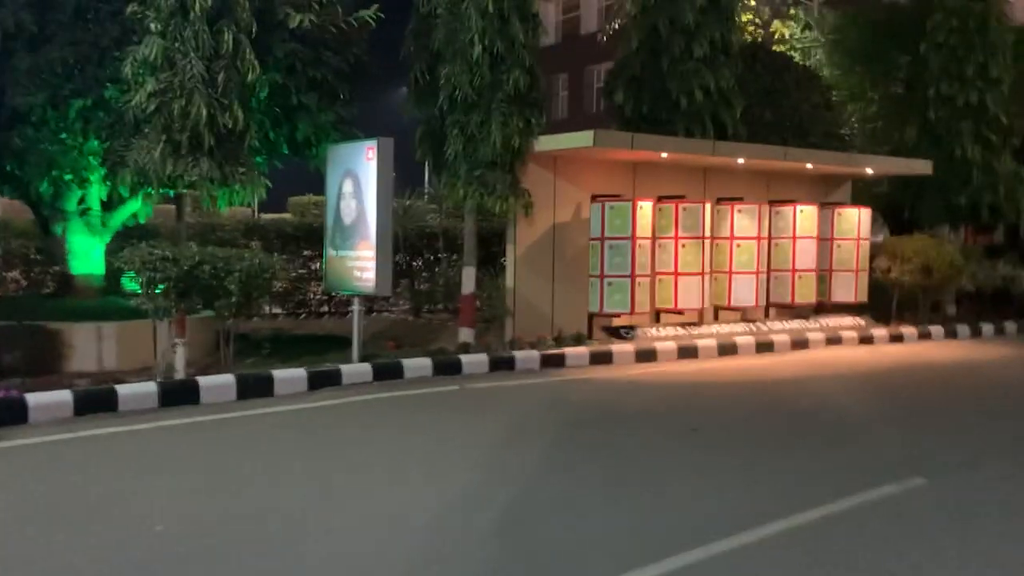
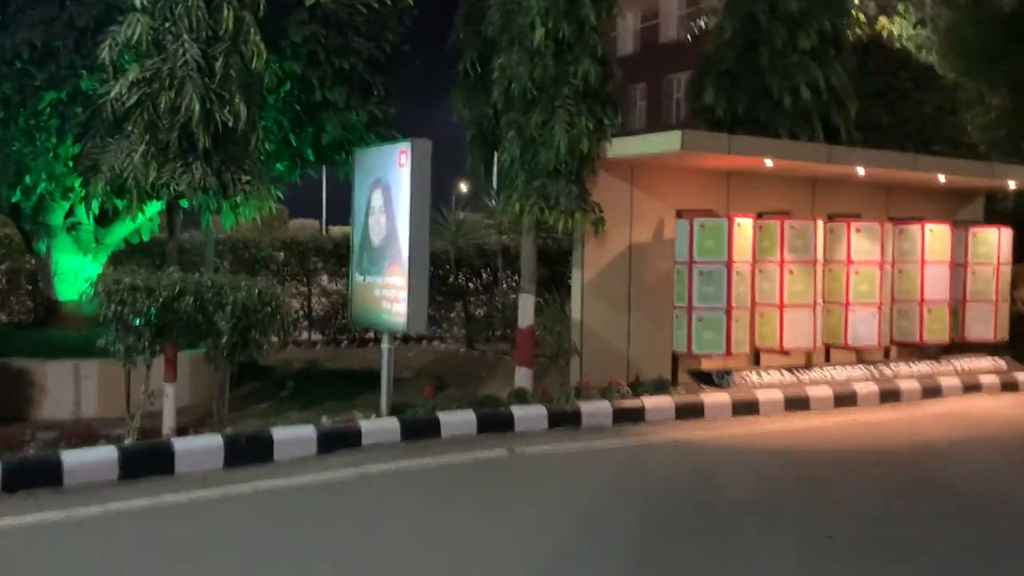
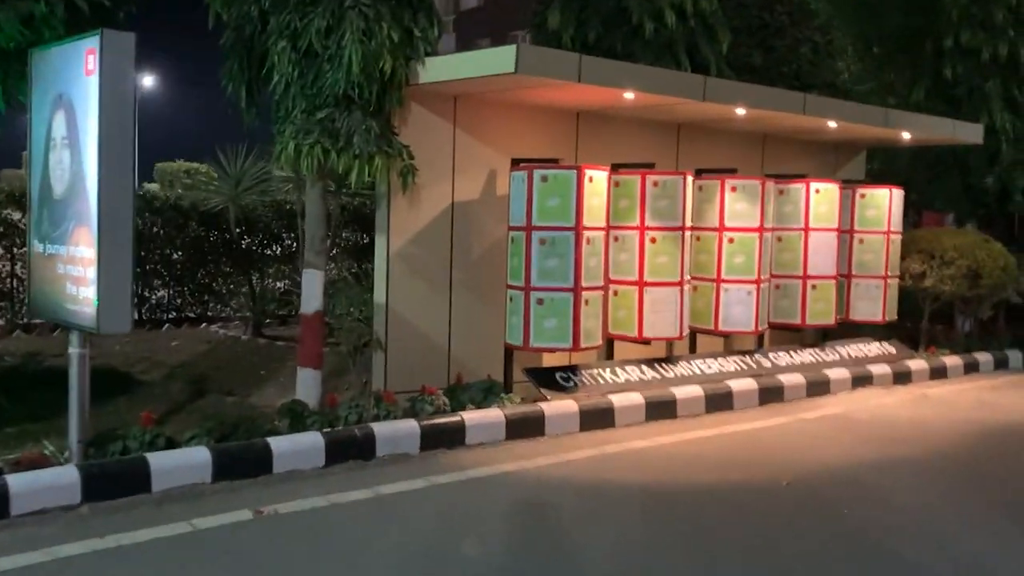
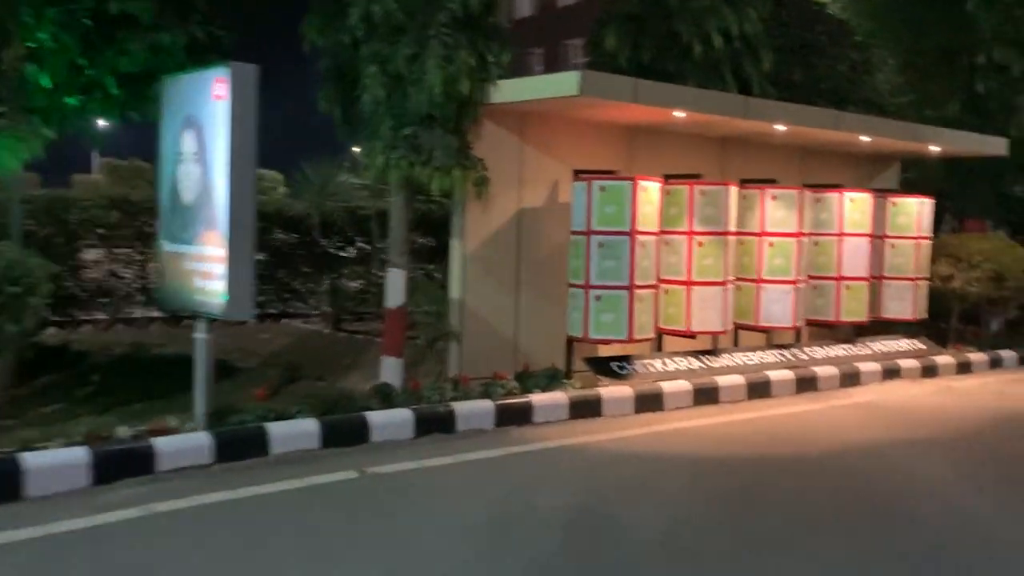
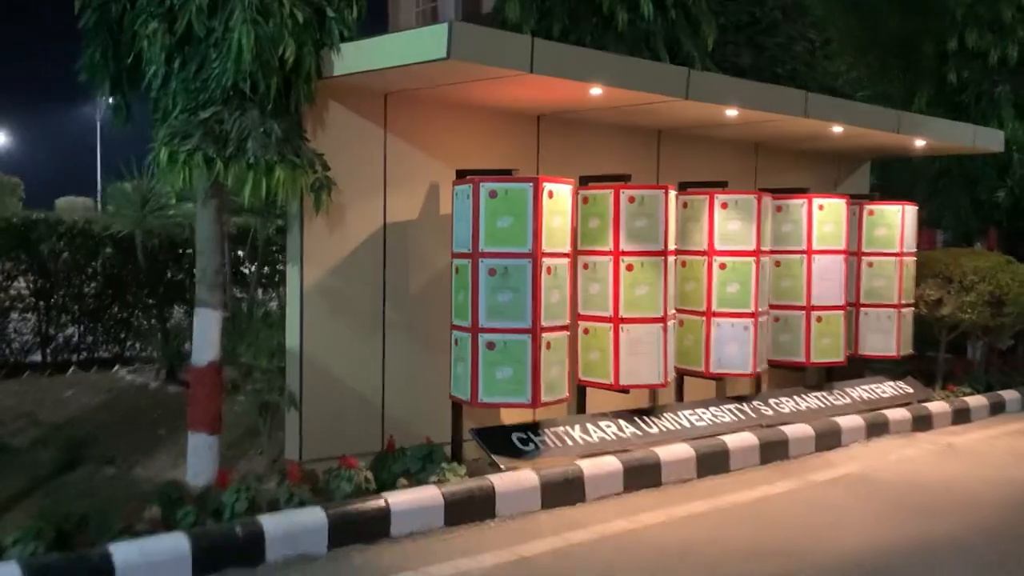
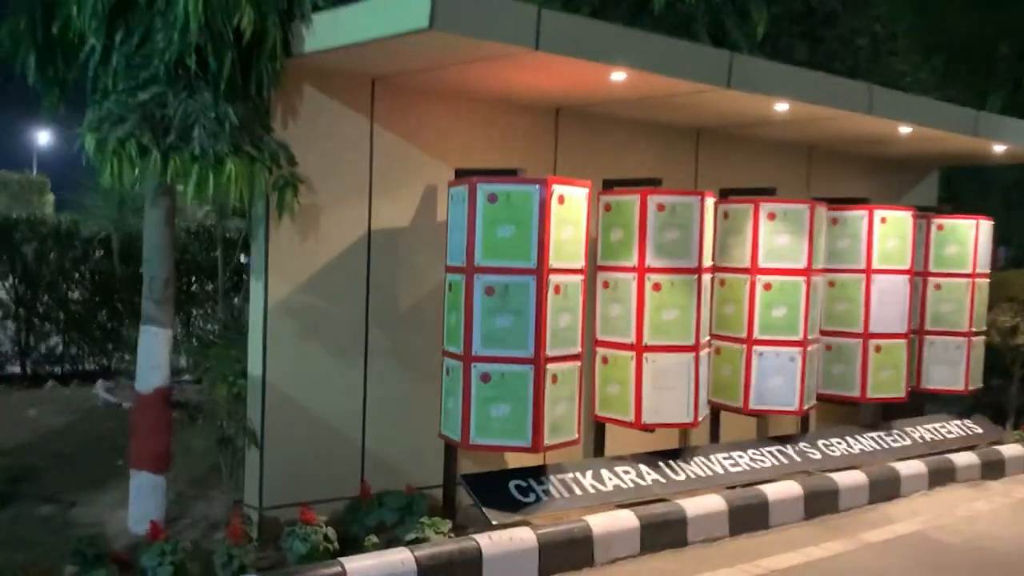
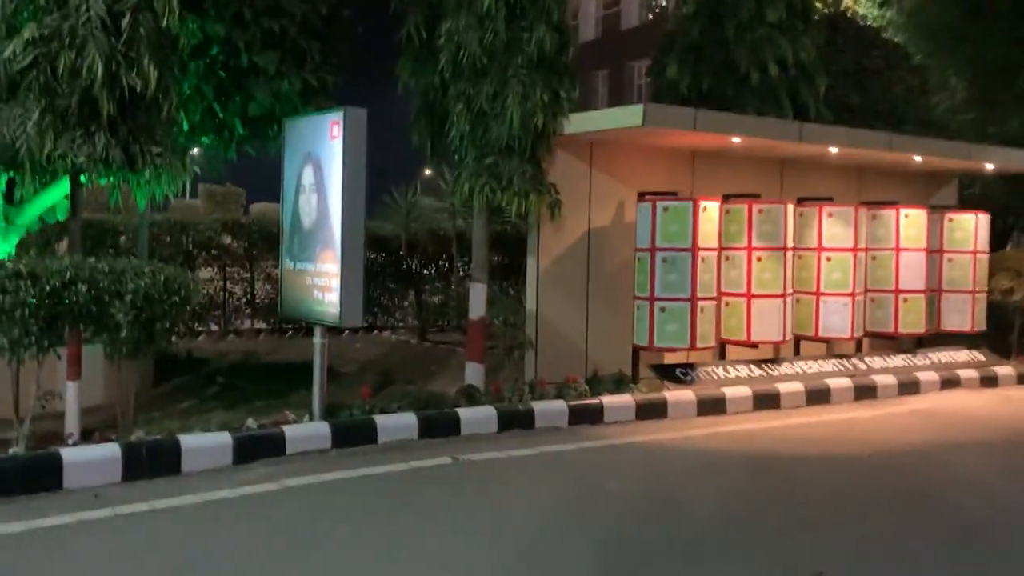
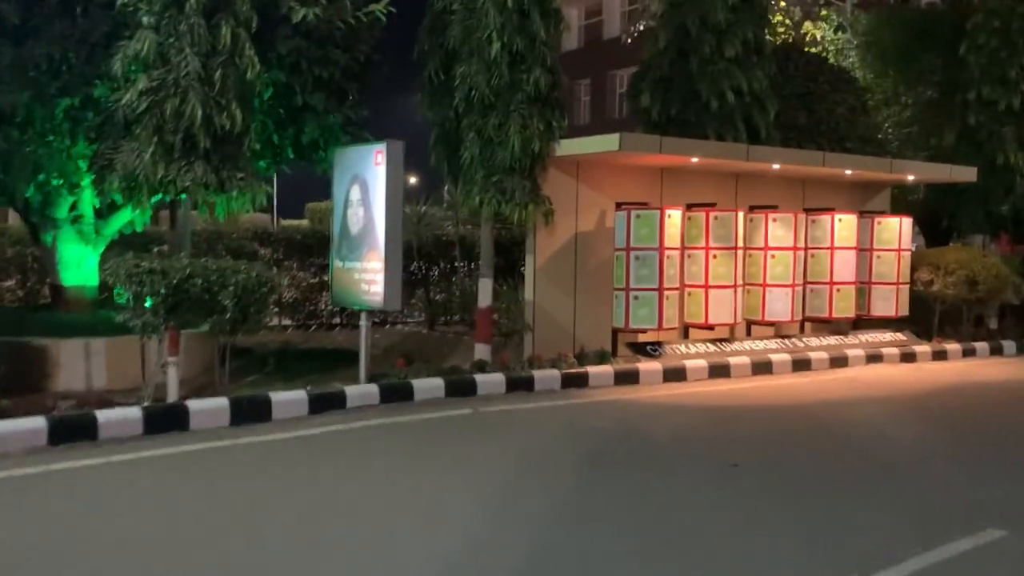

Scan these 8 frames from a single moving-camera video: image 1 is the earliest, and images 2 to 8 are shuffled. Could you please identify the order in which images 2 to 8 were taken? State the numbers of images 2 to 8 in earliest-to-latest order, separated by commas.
8, 2, 7, 4, 3, 5, 6
